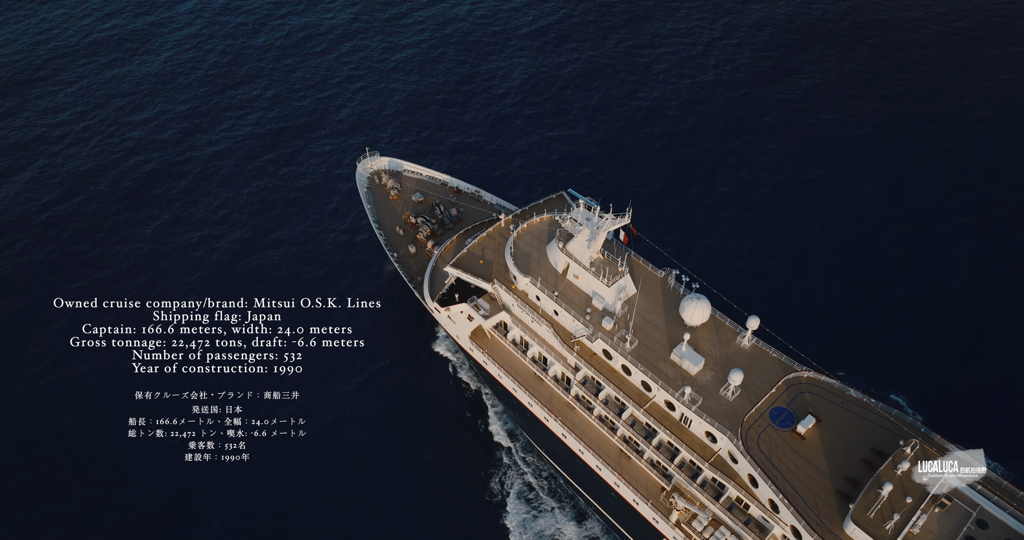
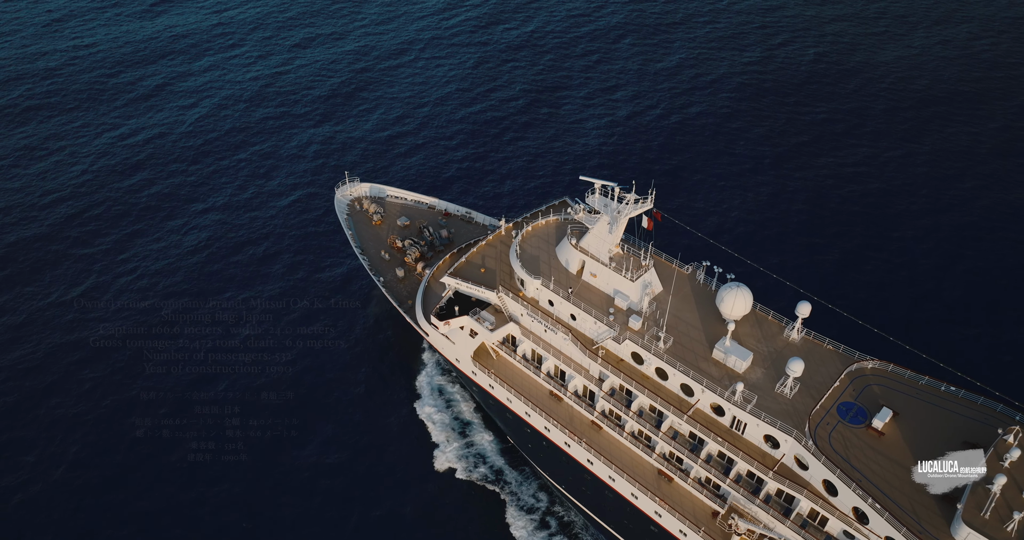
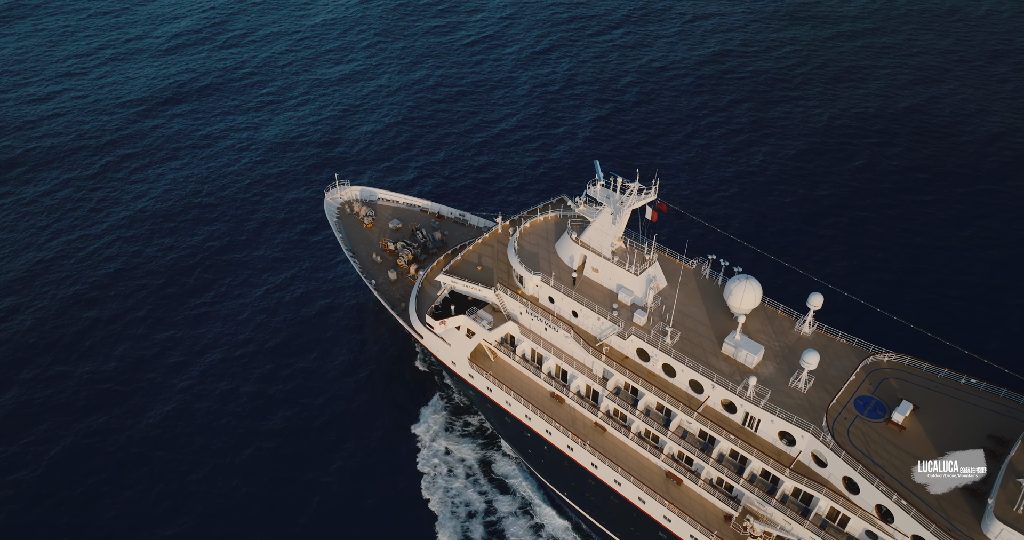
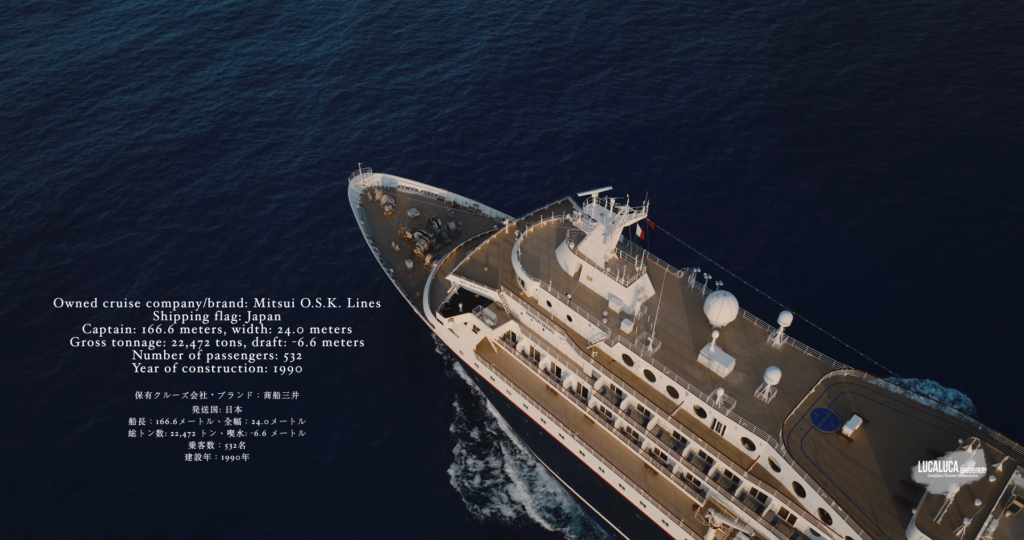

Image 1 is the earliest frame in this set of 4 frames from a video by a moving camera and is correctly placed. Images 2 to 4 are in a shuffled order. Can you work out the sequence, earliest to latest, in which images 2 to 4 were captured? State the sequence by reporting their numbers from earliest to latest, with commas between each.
4, 2, 3
